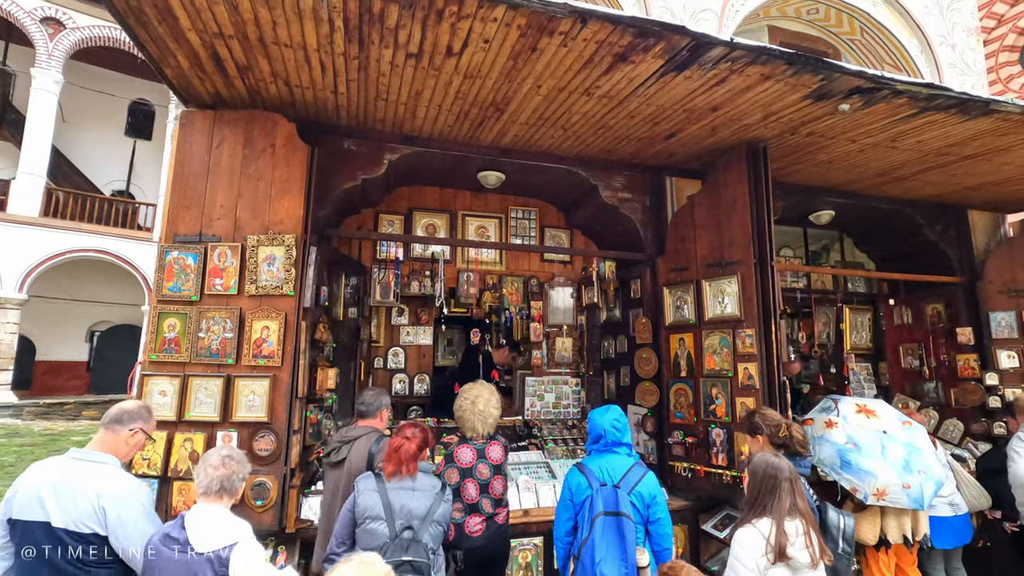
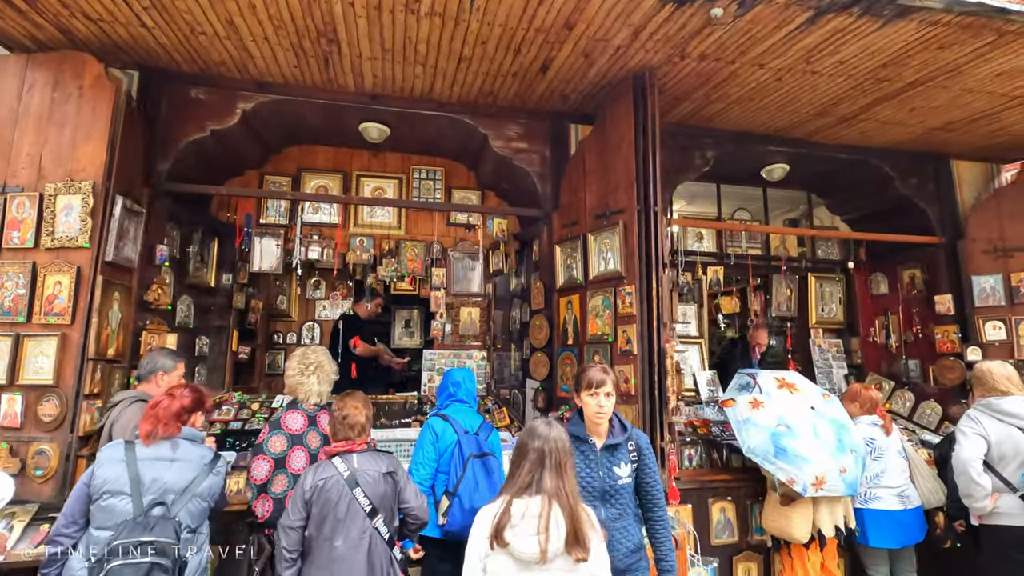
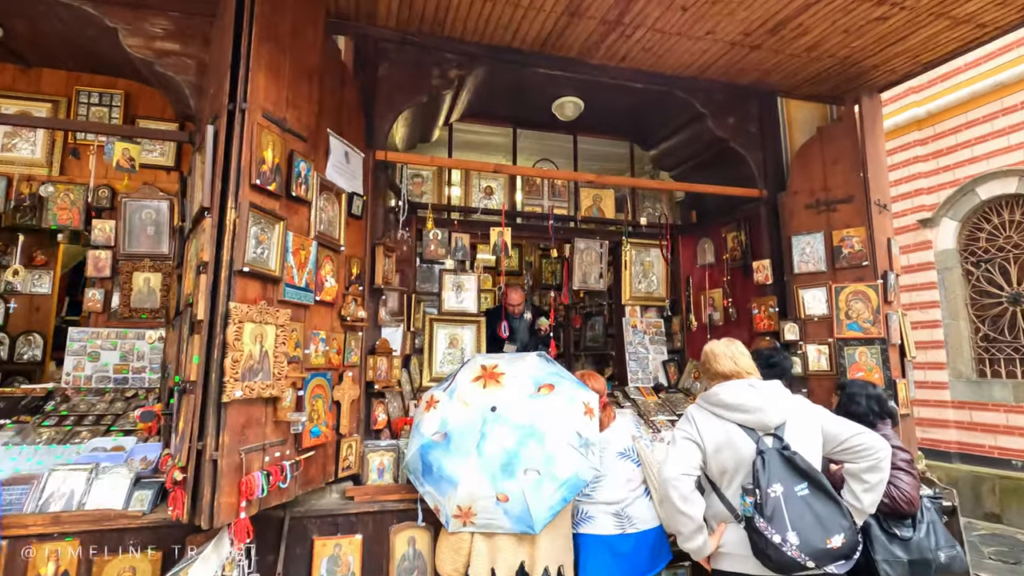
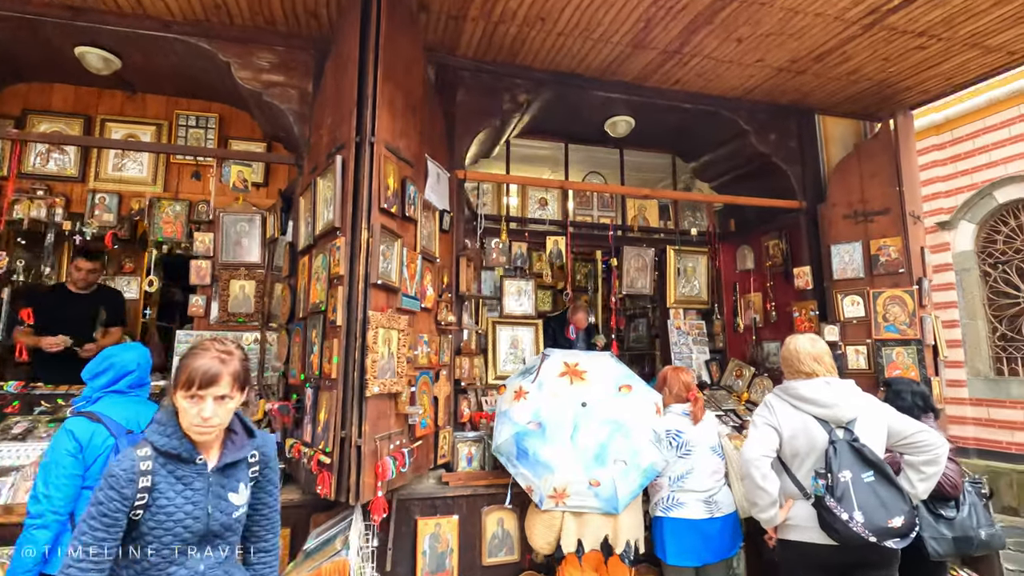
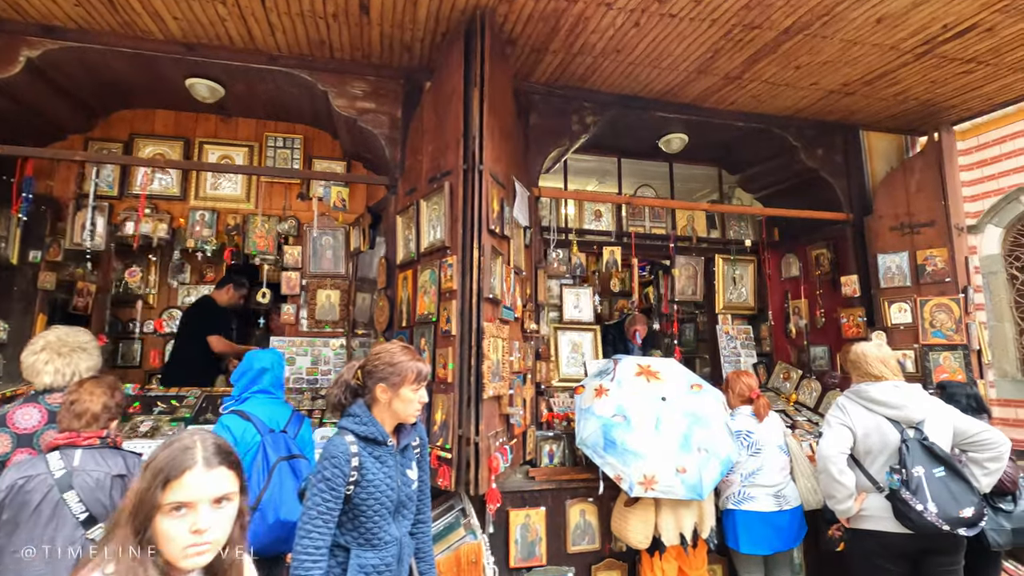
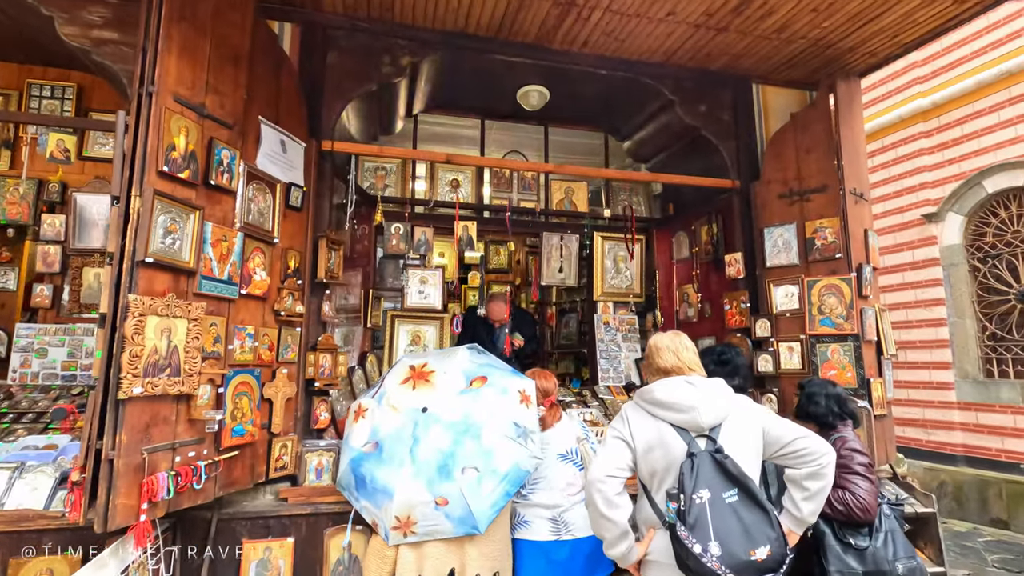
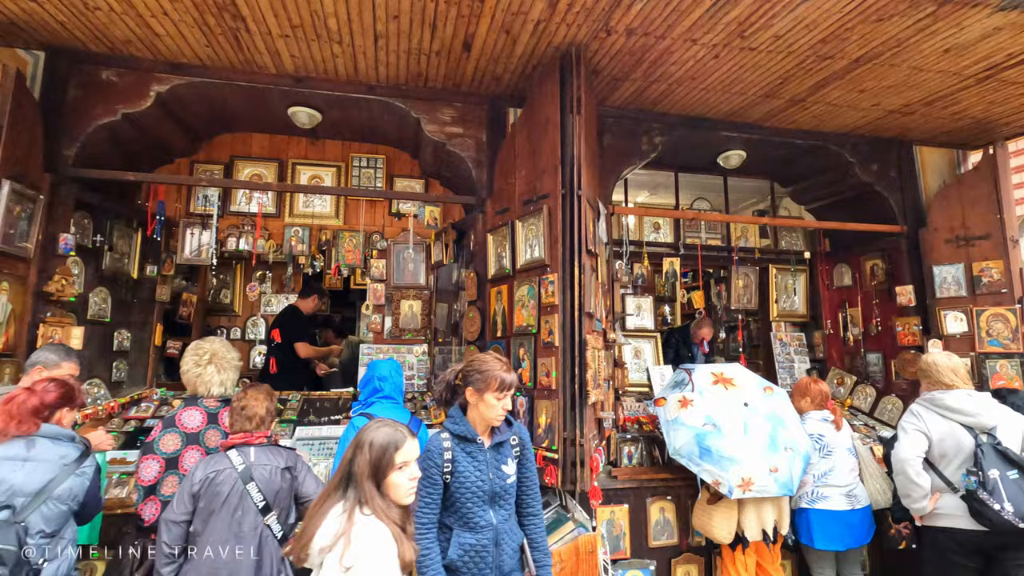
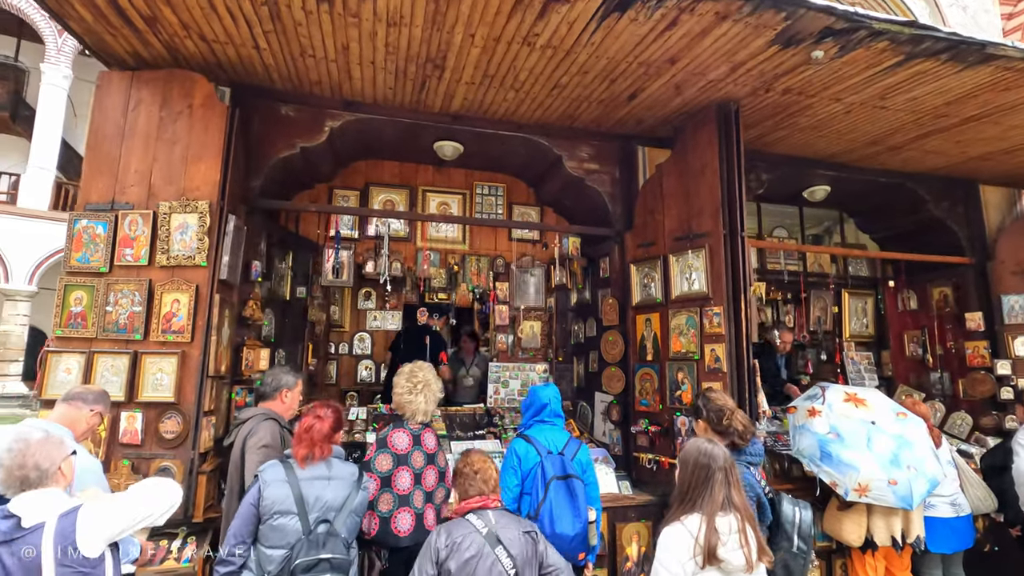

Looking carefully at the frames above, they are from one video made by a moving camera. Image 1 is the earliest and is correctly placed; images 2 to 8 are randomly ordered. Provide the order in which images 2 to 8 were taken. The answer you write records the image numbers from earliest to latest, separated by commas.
8, 2, 7, 5, 4, 3, 6
